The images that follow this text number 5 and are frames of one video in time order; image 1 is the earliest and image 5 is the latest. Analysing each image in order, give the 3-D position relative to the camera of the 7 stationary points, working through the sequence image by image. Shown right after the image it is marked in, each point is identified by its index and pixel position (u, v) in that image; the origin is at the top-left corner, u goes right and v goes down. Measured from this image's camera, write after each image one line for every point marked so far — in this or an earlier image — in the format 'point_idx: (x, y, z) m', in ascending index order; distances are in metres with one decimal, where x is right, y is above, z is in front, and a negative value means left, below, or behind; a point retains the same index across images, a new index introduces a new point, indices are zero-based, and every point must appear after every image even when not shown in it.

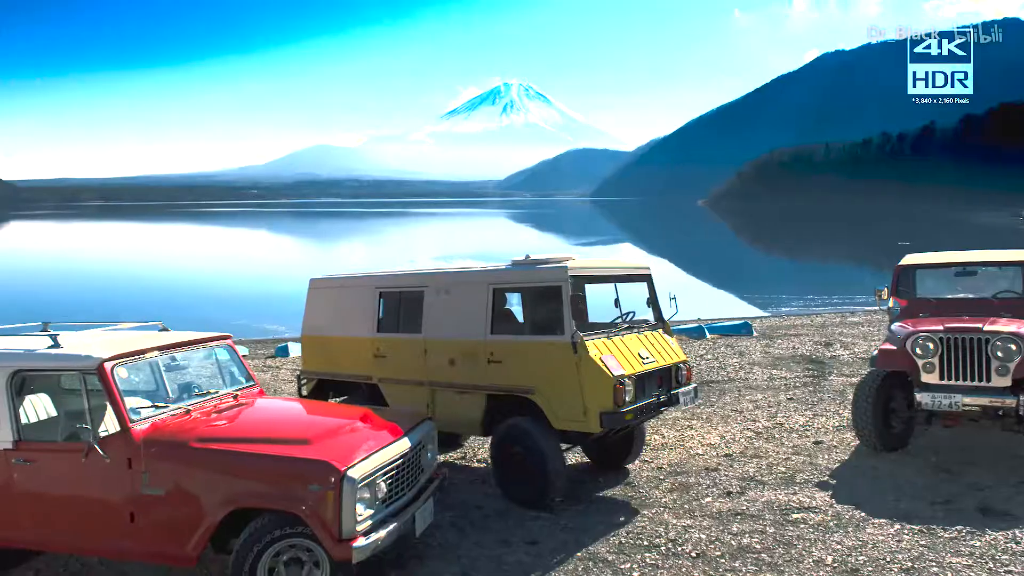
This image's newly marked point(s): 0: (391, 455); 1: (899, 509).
0: (-0.9, -1.3, +5.0) m
1: (+3.7, -2.1, +6.3) m
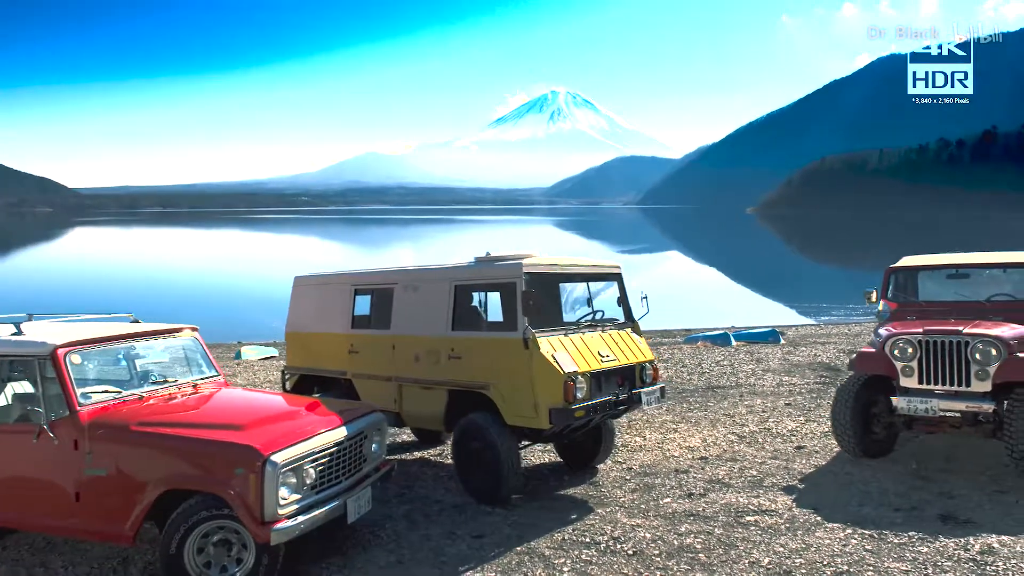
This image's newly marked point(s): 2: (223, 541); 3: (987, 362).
0: (-1.5, -1.2, +5.2) m
1: (+3.2, -2.1, +6.1) m
2: (-2.1, -1.8, +4.8) m
3: (+4.9, -0.8, +6.8) m
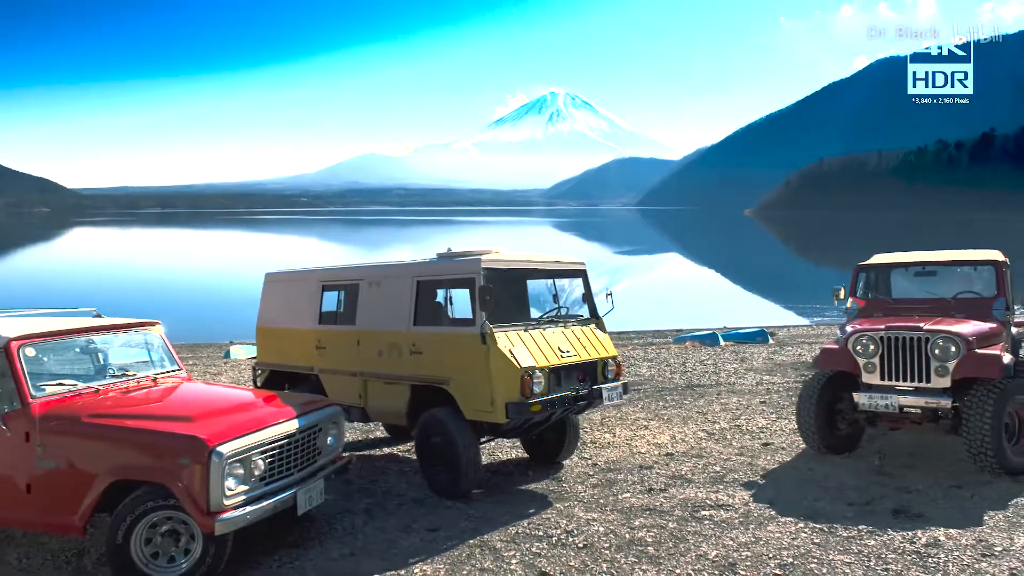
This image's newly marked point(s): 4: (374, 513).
0: (-1.9, -1.1, +5.2) m
1: (+2.8, -2.0, +6.1) m
2: (-2.5, -1.8, +4.8) m
3: (+4.5, -0.7, +6.8) m
4: (-1.3, -2.2, +6.4) m
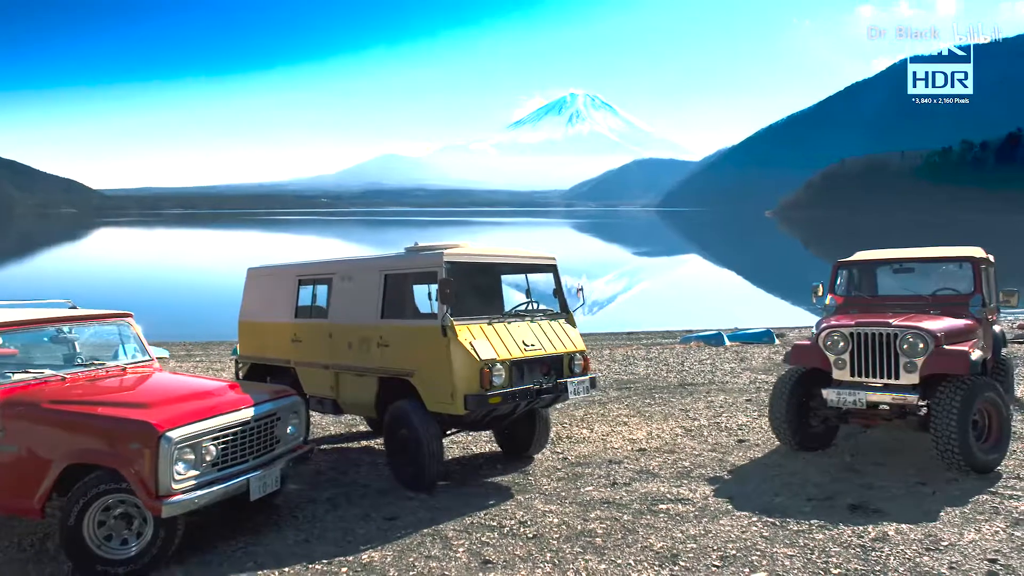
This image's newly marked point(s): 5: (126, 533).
0: (-2.3, -1.1, +5.3) m
1: (+2.4, -2.0, +6.1) m
2: (-2.9, -1.7, +4.9) m
3: (+4.1, -0.7, +6.8) m
4: (-1.7, -2.1, +6.5) m
5: (-2.9, -1.8, +4.9) m
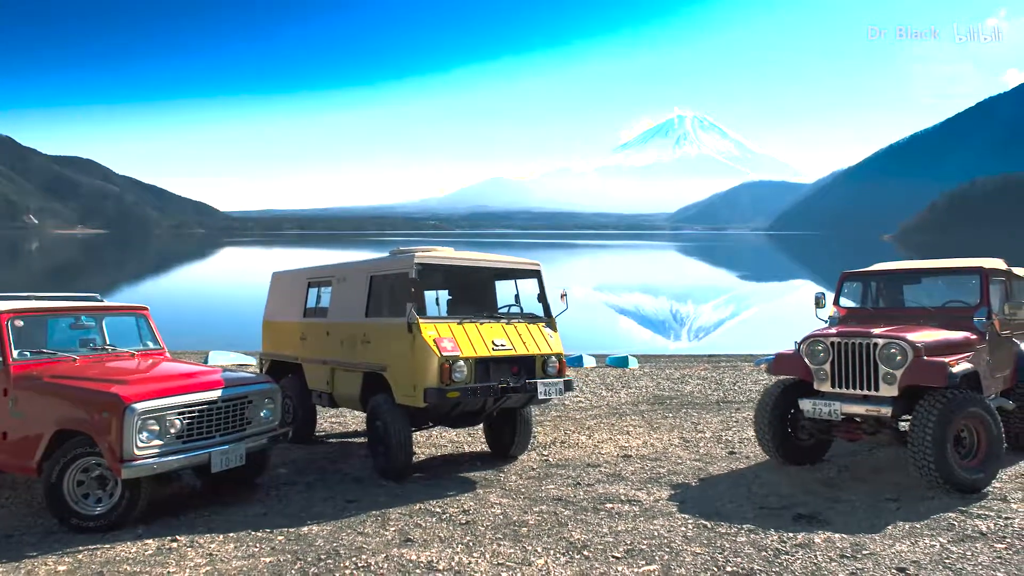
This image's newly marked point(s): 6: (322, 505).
0: (-2.8, -1.0, +5.9) m
1: (+1.9, -2.0, +6.0) m
2: (-3.5, -1.6, +5.6) m
3: (+3.8, -0.8, +6.5) m
4: (-2.1, -2.1, +7.0) m
5: (-3.5, -1.8, +5.6) m
6: (-1.8, -2.1, +6.4) m
